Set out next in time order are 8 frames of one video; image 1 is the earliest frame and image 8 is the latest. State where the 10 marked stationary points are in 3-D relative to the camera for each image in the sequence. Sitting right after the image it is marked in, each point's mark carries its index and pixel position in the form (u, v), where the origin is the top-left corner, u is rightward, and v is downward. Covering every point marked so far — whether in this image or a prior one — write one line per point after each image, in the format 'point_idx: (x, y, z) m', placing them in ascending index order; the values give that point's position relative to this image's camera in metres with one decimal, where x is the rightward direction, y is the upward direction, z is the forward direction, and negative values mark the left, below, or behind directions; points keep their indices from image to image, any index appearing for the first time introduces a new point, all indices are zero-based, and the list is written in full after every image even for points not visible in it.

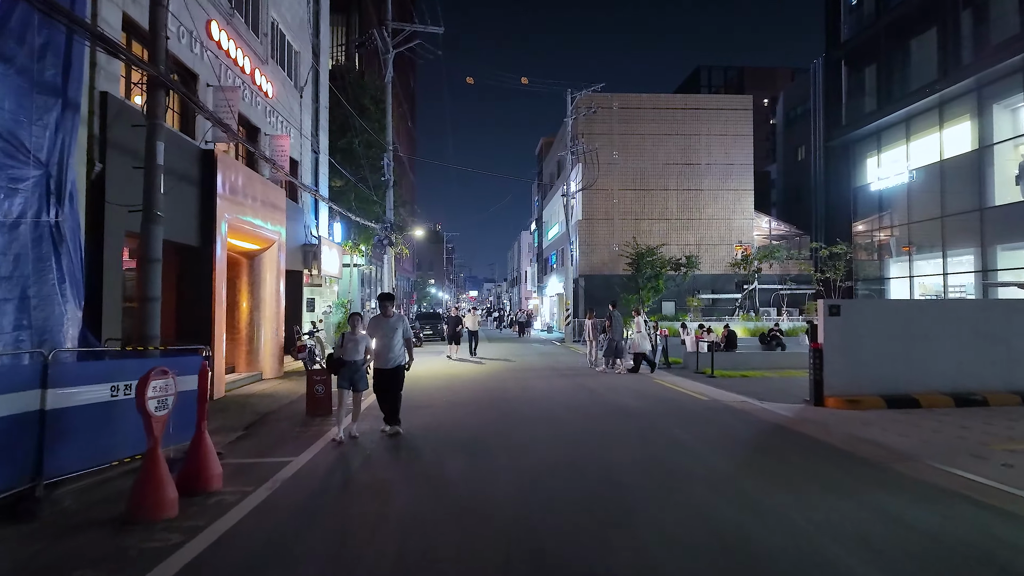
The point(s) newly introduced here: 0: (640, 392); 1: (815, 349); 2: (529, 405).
0: (+2.5, -2.1, +11.8) m
1: (+5.3, -1.1, +10.4) m
2: (+0.3, -2.0, +10.2) m
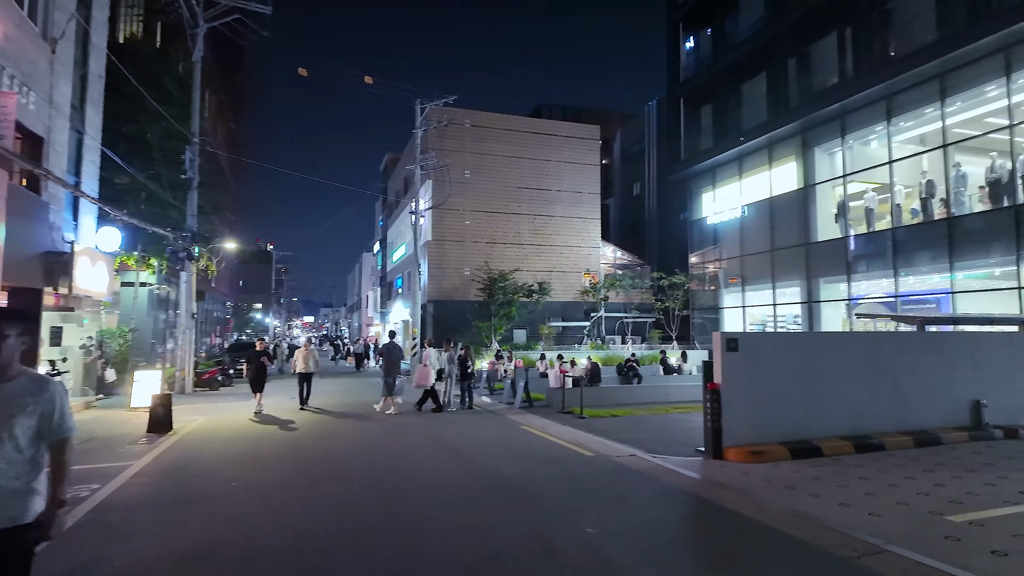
0: (-0.1, -2.5, +9.4) m
1: (+3.0, -1.5, +8.8) m
2: (-1.8, -2.4, +7.3) m
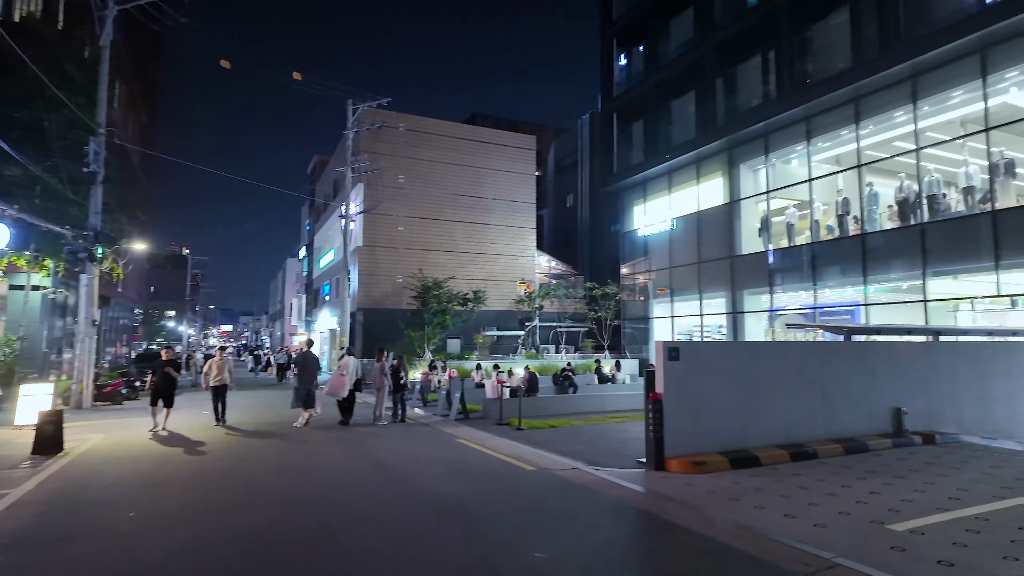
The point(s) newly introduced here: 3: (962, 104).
0: (-1.0, -2.6, +8.9) m
1: (+2.1, -1.6, +8.7) m
2: (-2.5, -2.4, +6.6) m
3: (+14.4, +5.9, +19.0) m
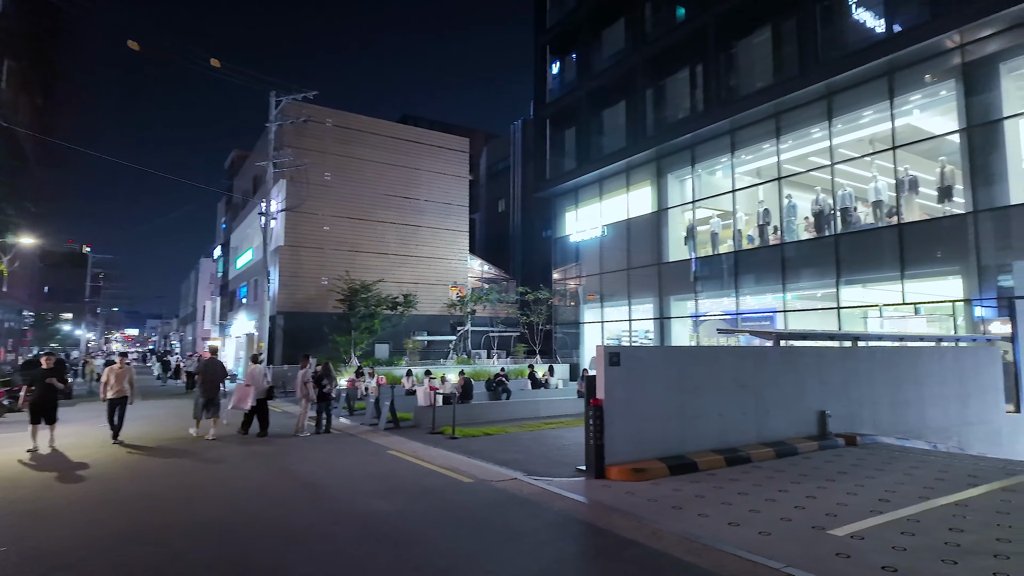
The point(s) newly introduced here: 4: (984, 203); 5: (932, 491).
0: (-1.9, -2.6, +8.4) m
1: (+1.2, -1.7, +8.5) m
2: (-3.1, -2.4, +5.8) m
3: (+12.3, +5.7, +20.2) m
4: (+13.6, +2.5, +17.0) m
5: (+5.3, -2.6, +7.5) m
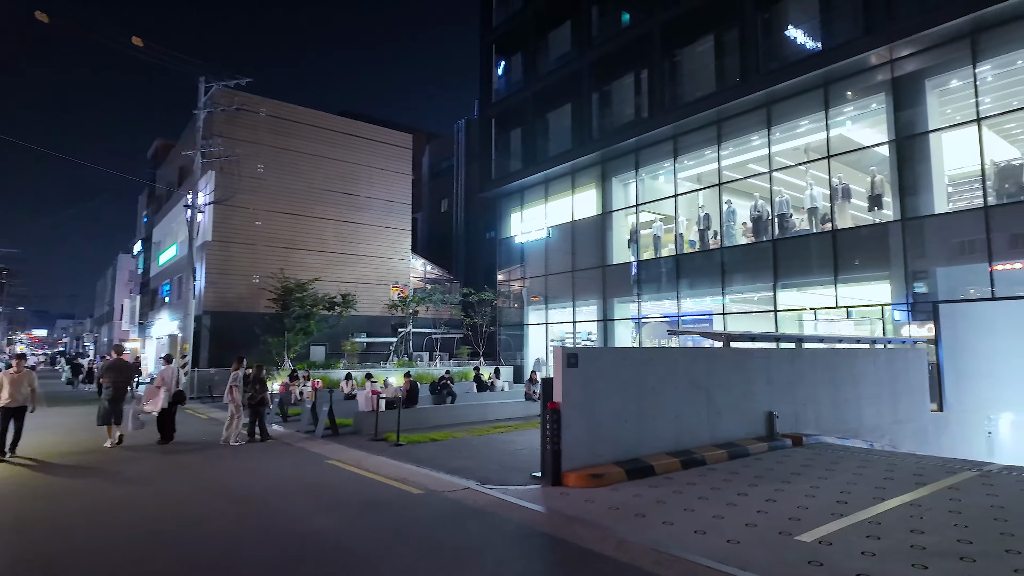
0: (-2.6, -2.6, +7.7) m
1: (+0.5, -1.7, +8.1) m
2: (-3.5, -2.3, +5.1) m
3: (+10.5, +5.5, +21.0) m
4: (+12.1, +2.3, +17.9) m
5: (+4.7, -2.6, +7.5) m
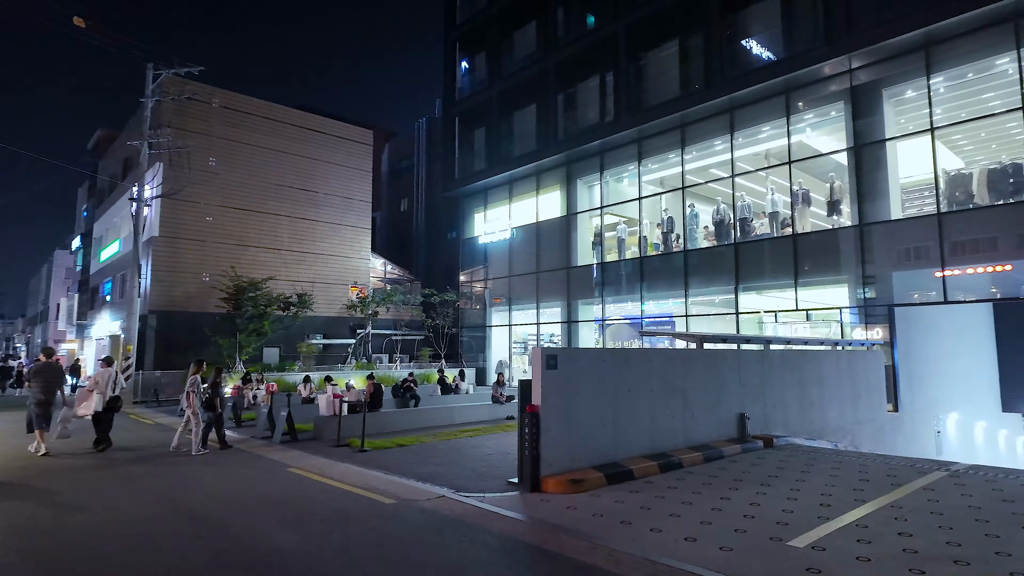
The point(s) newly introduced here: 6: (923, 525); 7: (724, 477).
0: (-2.8, -2.5, +7.1) m
1: (+0.2, -1.7, +7.8) m
2: (-3.5, -2.3, +4.5) m
3: (+9.3, +5.4, +21.4) m
4: (+11.1, +2.2, +18.4) m
5: (+4.4, -2.6, +7.5) m
6: (+4.2, -2.4, +6.1) m
7: (+3.0, -2.7, +8.4) m
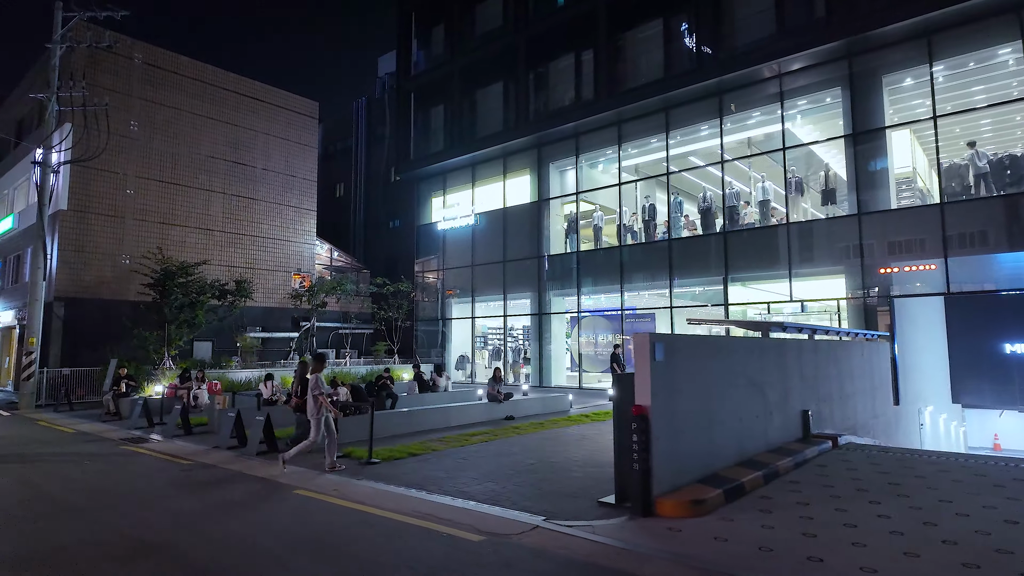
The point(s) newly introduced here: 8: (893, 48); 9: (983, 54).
0: (-1.7, -2.2, +5.1) m
1: (+1.3, -1.3, +6.1) m
2: (-2.0, -1.9, +2.3) m
3: (+8.6, +5.7, +20.7) m
4: (+10.7, +2.5, +18.1) m
5: (+5.5, -2.3, +6.4) m
6: (+5.5, -2.2, +5.0) m
7: (+3.9, -2.4, +7.1) m
8: (+11.4, +7.2, +17.9) m
9: (+13.3, +6.6, +16.9) m
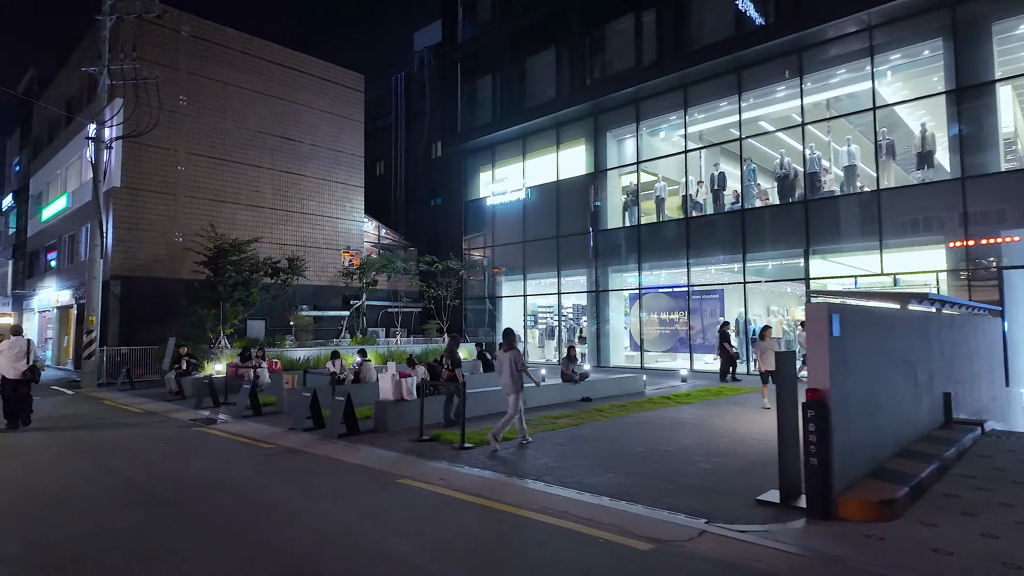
0: (-0.4, -1.9, +4.3) m
1: (+2.6, -1.0, +5.1) m
2: (-0.9, -1.7, +1.6) m
3: (+10.6, +6.6, +19.1) m
4: (+12.6, +3.3, +16.5) m
5: (+6.8, -1.9, +5.3) m
6: (+6.7, -1.8, +3.8) m
7: (+5.3, -2.0, +6.0) m
8: (+13.3, +8.0, +16.1) m
9: (+15.1, +7.4, +15.0) m
